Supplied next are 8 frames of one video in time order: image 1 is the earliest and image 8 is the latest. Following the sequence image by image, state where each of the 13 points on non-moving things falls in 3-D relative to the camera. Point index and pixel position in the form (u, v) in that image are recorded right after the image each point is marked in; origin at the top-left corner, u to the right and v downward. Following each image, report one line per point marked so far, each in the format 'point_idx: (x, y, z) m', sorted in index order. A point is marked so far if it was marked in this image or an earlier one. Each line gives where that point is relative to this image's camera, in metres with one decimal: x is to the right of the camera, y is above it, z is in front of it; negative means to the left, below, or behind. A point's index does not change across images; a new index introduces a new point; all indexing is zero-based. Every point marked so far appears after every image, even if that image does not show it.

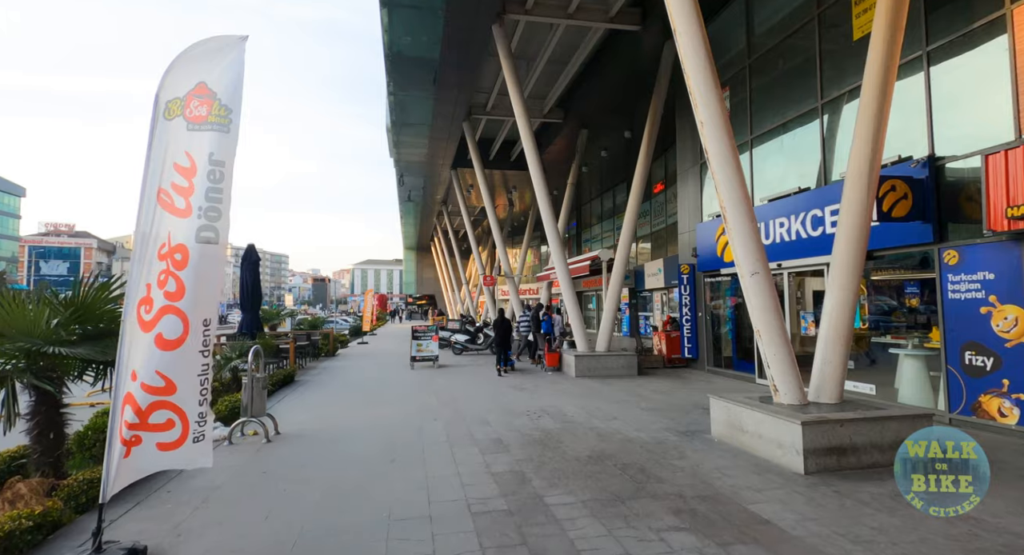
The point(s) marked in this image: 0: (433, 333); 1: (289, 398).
0: (-2.4, -1.6, +14.1) m
1: (-4.4, -2.4, +9.6) m
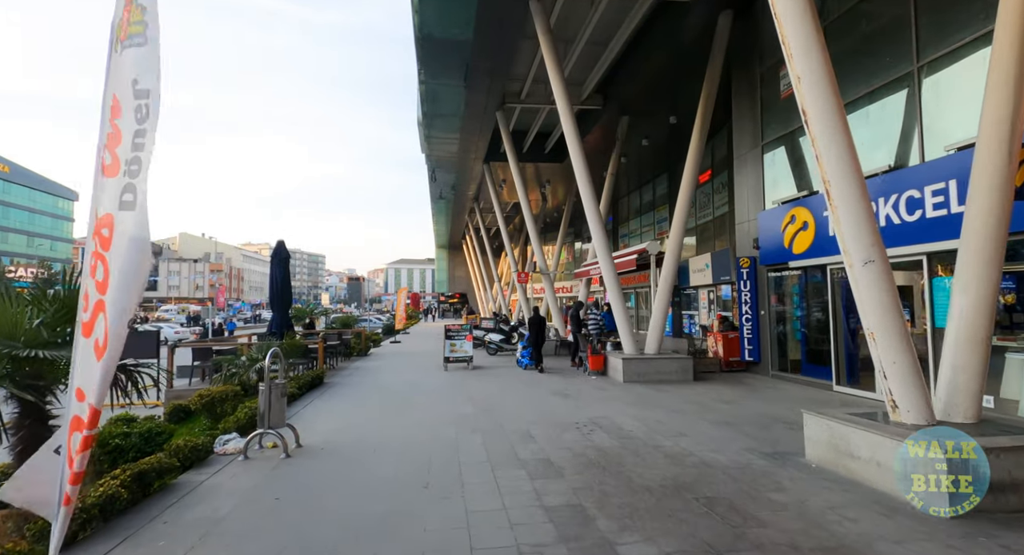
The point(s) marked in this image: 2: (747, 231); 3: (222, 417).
0: (-1.3, -1.5, +13.3) m
1: (-3.6, -2.3, +8.9) m
2: (+6.1, +1.2, +12.5) m
3: (-4.7, -2.3, +7.9) m
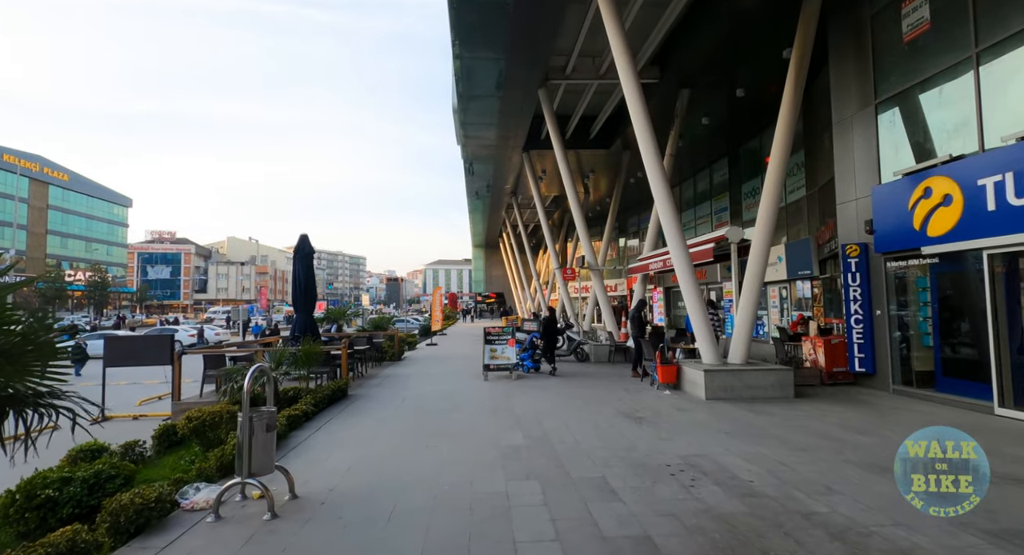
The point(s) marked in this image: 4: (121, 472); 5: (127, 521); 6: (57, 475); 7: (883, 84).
0: (-0.1, -1.4, +11.5) m
1: (-2.7, -2.2, +7.3) m
2: (+7.2, +1.4, +10.2) m
3: (-3.9, -2.2, +6.4) m
4: (-3.8, -1.9, +4.7) m
5: (-3.0, -1.9, +3.8) m
6: (-4.1, -1.8, +4.4) m
7: (+7.2, +3.8, +9.5) m
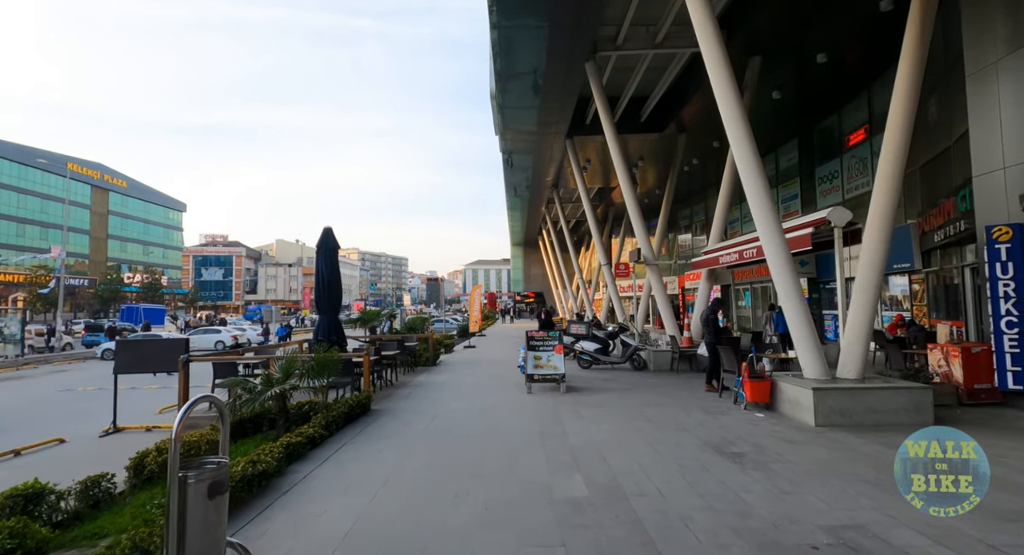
0: (+0.9, -1.3, +9.9) m
1: (-2.1, -2.2, +5.9) m
2: (+8.0, +1.5, +8.0) m
3: (-3.3, -2.1, +5.1) m
4: (-3.3, -1.8, +3.3) m
5: (-2.7, -1.9, +2.5) m
6: (-3.7, -1.7, +3.1) m
7: (+8.0, +3.9, +7.3) m
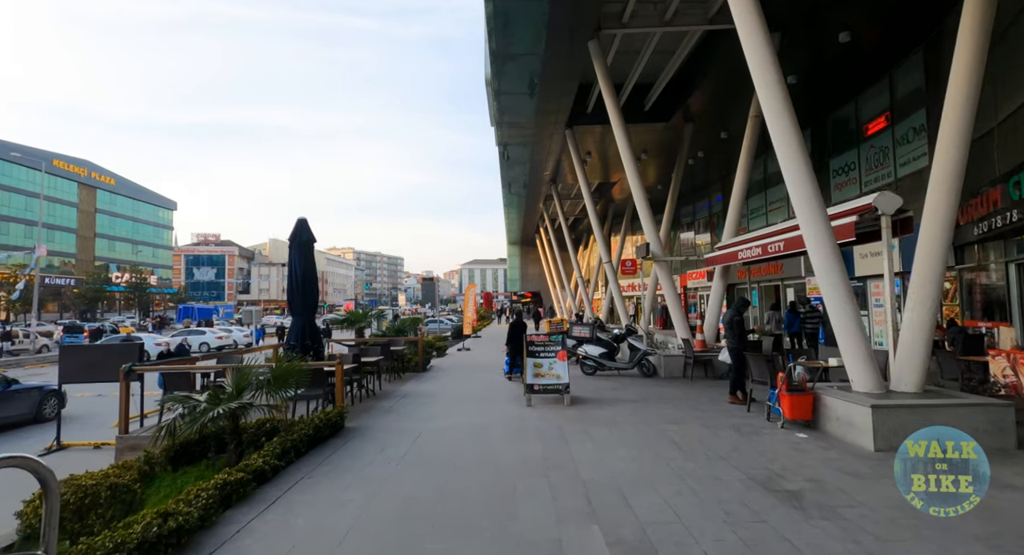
0: (+0.8, -1.3, +8.7) m
1: (-2.1, -2.1, +4.7) m
2: (+8.0, +1.6, +6.9) m
3: (-3.4, -2.1, +3.9) m
4: (-3.3, -1.8, +2.1) m
5: (-2.7, -1.8, +1.3) m
6: (-3.7, -1.7, +1.9) m
7: (+7.9, +4.0, +6.1) m
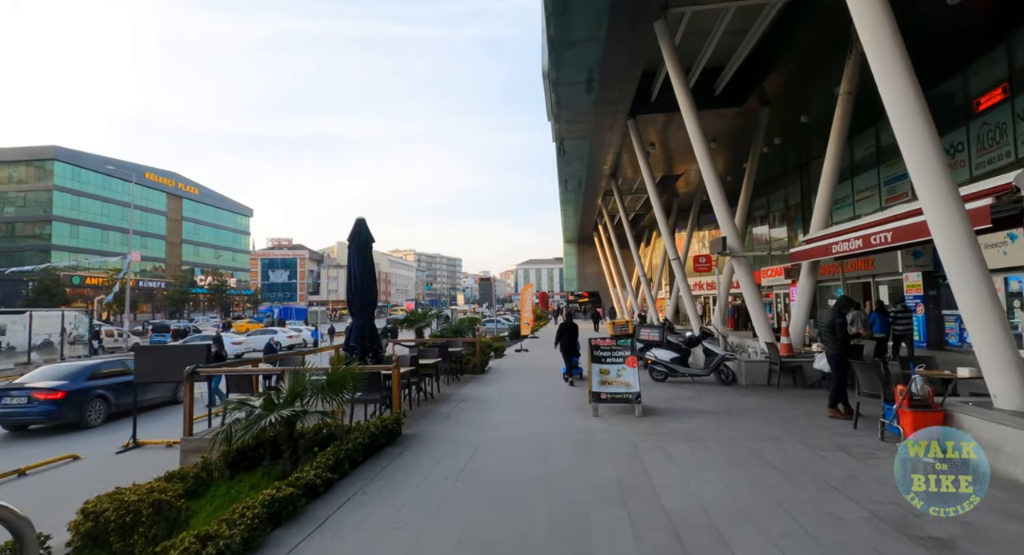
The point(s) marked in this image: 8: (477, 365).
0: (+1.9, -1.2, +8.0) m
1: (-1.5, -2.1, +4.3) m
2: (+8.7, +1.7, +5.3) m
3: (-2.8, -2.1, +3.6) m
4: (-3.0, -1.8, +1.9) m
5: (-2.4, -1.8, +1.0) m
6: (-3.4, -1.7, +1.8) m
7: (+8.6, +4.1, +4.6) m
8: (-0.9, -2.4, +13.4) m
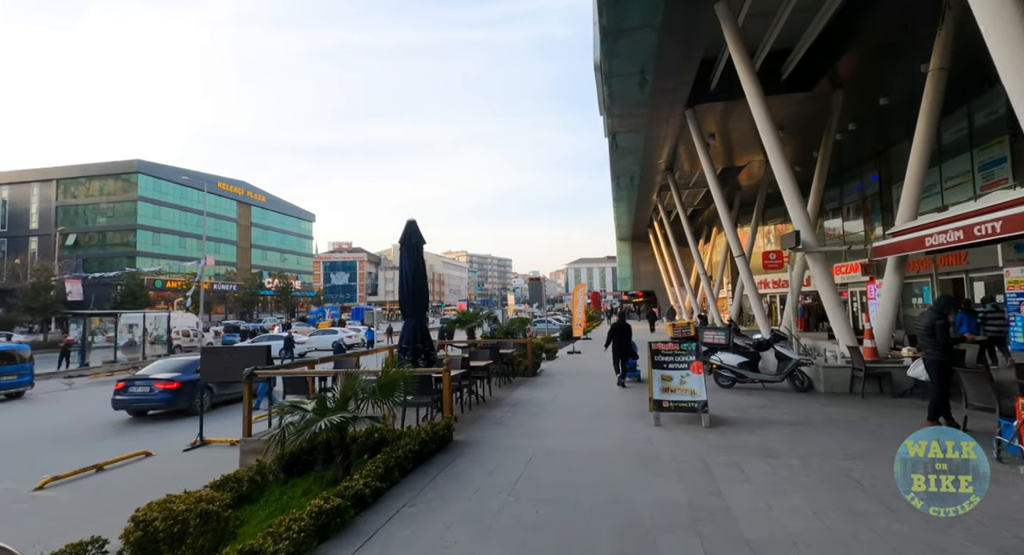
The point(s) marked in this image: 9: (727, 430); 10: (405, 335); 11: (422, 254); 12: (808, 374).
0: (+2.7, -1.2, +7.4) m
1: (-1.0, -2.1, +4.1) m
2: (+9.2, +1.8, +4.0) m
3: (-2.4, -2.1, +3.6) m
4: (-2.8, -1.8, +1.9) m
5: (-2.3, -1.8, +0.9) m
6: (-3.2, -1.7, +1.8) m
7: (+9.0, +4.2, +3.3) m
8: (+0.5, -2.4, +13.1) m
9: (+3.1, -2.2, +7.1) m
10: (-2.2, -1.2, +9.8) m
11: (-1.9, +0.5, +10.0) m
12: (+5.8, -1.9, +9.6) m
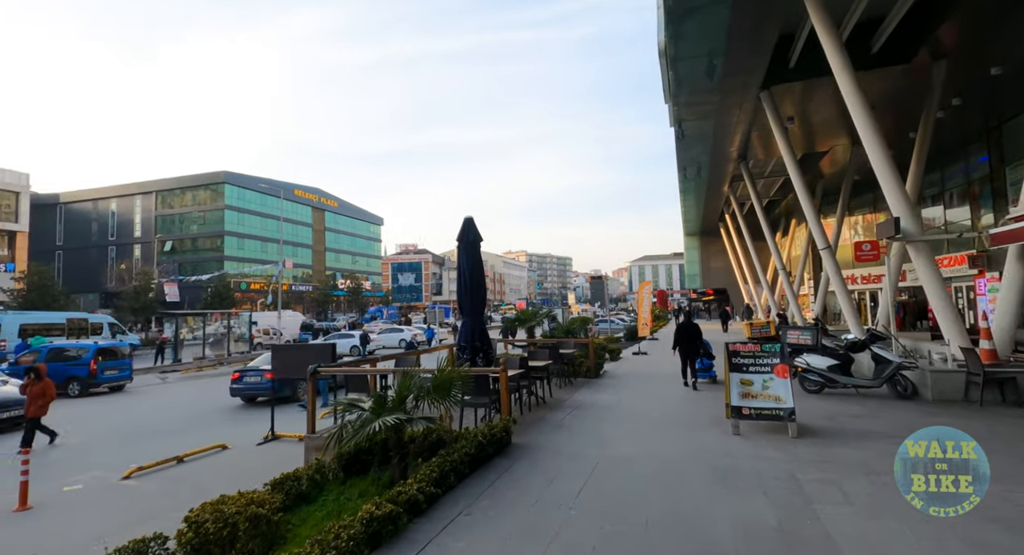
0: (+3.6, -1.1, +6.6) m
1: (-0.5, -2.1, +3.9) m
2: (+9.6, +1.9, +2.5) m
3: (-2.0, -2.1, +3.5) m
4: (-2.6, -1.8, +1.9) m
5: (-2.2, -1.8, +0.8) m
6: (-3.0, -1.7, +1.8) m
7: (+9.2, +4.3, +1.8) m
8: (+2.1, -2.3, +12.6) m
9: (+3.9, -2.1, +6.3) m
10: (-1.0, -1.1, +9.6) m
11: (-0.7, +0.5, +9.8) m
12: (+6.9, -1.7, +8.4) m
